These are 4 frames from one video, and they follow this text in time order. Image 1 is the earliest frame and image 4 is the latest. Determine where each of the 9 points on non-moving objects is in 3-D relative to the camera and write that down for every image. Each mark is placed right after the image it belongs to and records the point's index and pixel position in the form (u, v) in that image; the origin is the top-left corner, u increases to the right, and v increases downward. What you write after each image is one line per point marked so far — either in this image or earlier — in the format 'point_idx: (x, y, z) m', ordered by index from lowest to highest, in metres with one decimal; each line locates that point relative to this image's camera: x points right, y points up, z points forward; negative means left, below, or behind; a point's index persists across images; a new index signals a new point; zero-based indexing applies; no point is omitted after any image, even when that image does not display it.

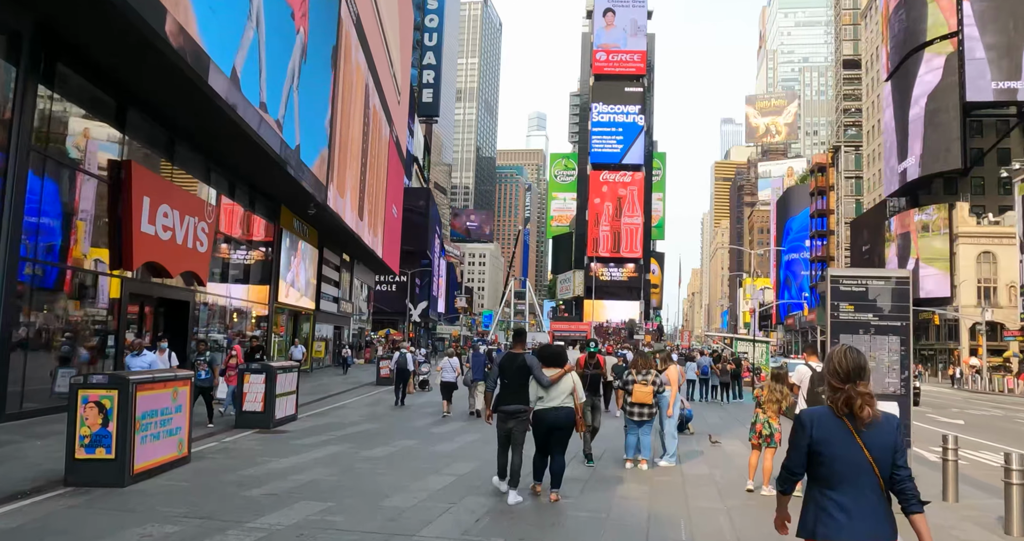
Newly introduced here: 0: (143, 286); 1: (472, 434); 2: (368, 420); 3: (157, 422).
0: (-9.9, -0.4, +18.9) m
1: (-0.8, -3.2, +13.9) m
2: (-3.2, -3.4, +16.0) m
3: (-4.5, -1.9, +9.0) m
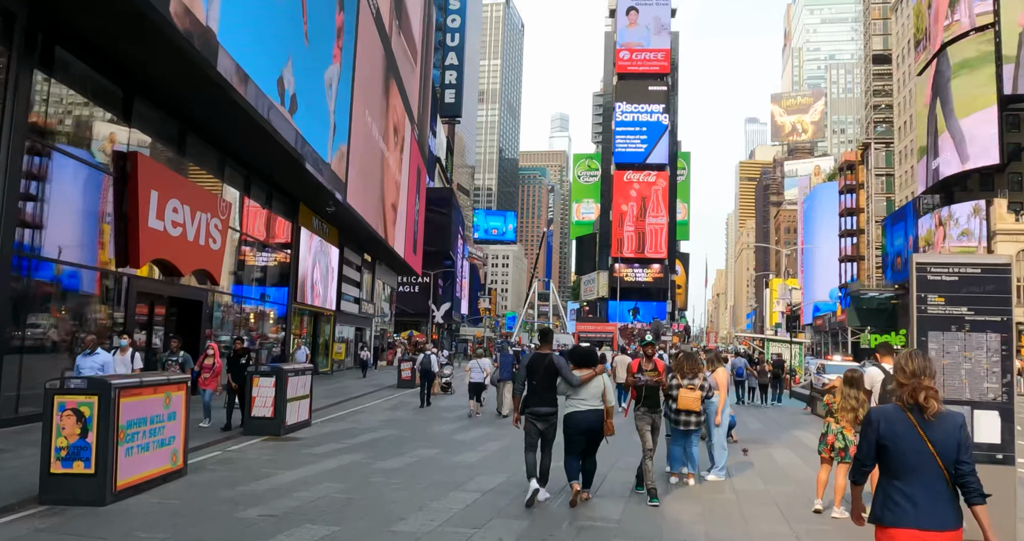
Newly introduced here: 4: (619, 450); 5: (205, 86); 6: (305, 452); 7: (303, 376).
0: (-9.2, -0.4, +18.1) m
1: (-0.3, -3.1, +12.9) m
2: (-2.7, -3.3, +15.0) m
3: (-4.1, -1.8, +8.1) m
4: (+1.9, -3.2, +13.1) m
5: (-7.1, +4.2, +16.5) m
6: (-3.3, -2.9, +11.2) m
7: (-4.1, -2.1, +14.0) m
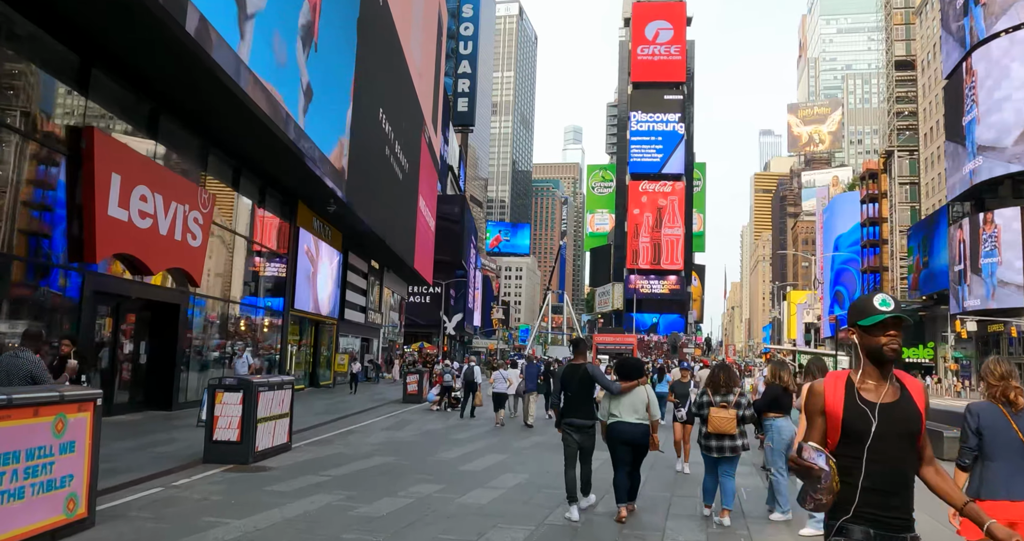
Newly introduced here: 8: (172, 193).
0: (-8.8, -0.3, +15.9) m
1: (+0.1, -2.9, +10.4) m
2: (-2.3, -3.2, +12.6) m
3: (-3.9, -1.6, +5.7) m
4: (+2.2, -3.1, +10.5) m
5: (-6.8, +4.3, +14.3) m
6: (-3.0, -2.7, +8.8) m
7: (-3.8, -2.0, +11.6) m
8: (-7.9, +1.8, +16.5) m
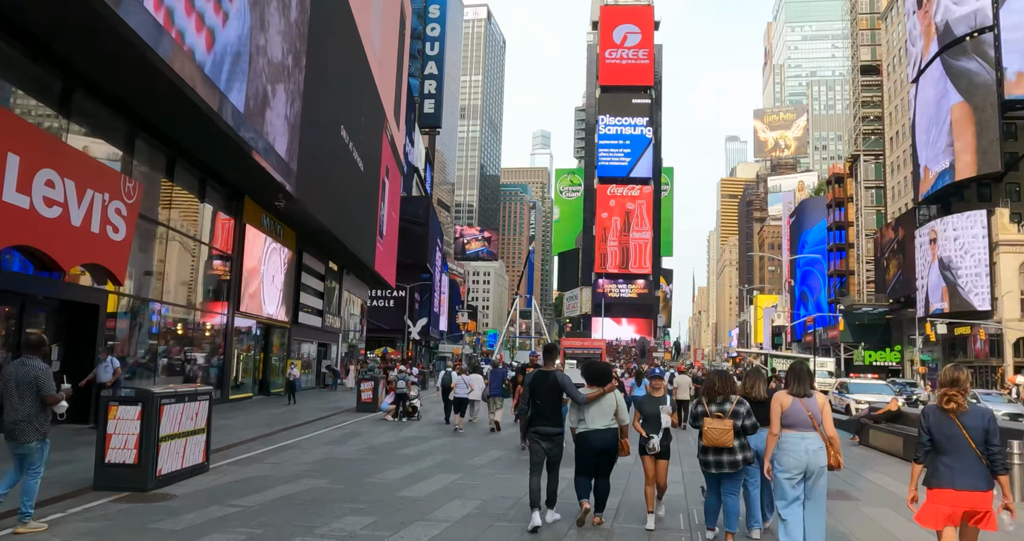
0: (-9.6, -0.2, +13.9) m
1: (-0.5, -2.8, +8.8) m
2: (-3.0, -3.1, +10.9) m
3: (-4.3, -1.4, +3.9) m
4: (+1.5, -3.0, +9.1) m
5: (-7.5, +4.4, +12.5) m
6: (-3.5, -2.6, +7.1) m
7: (-4.4, -1.9, +9.9) m
8: (-8.7, +1.9, +14.7) m
